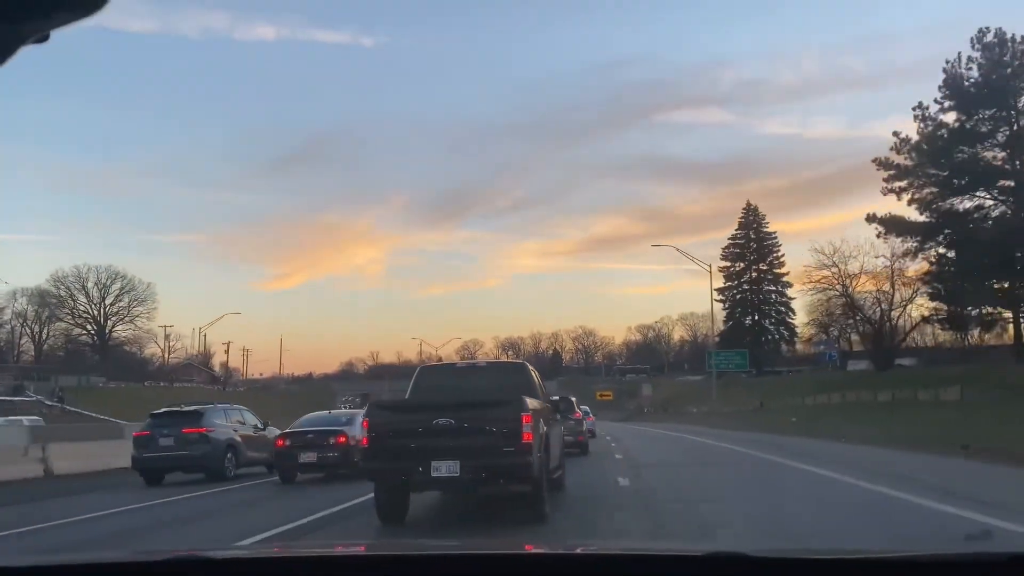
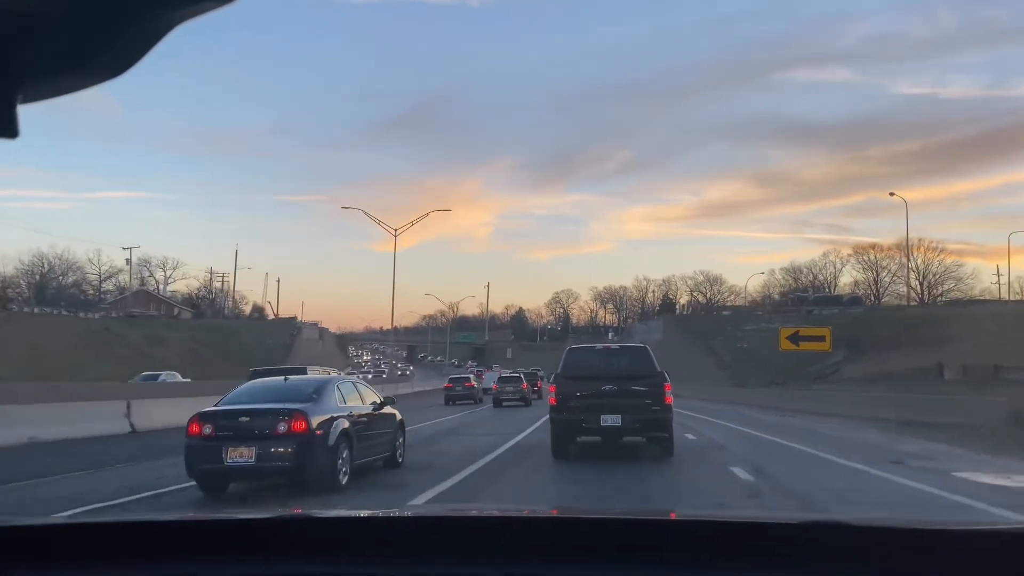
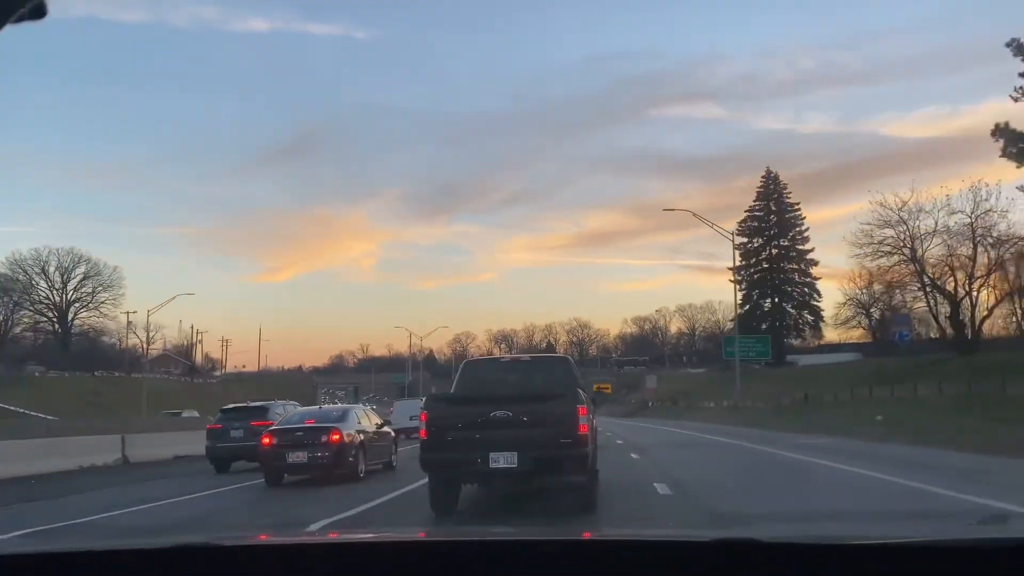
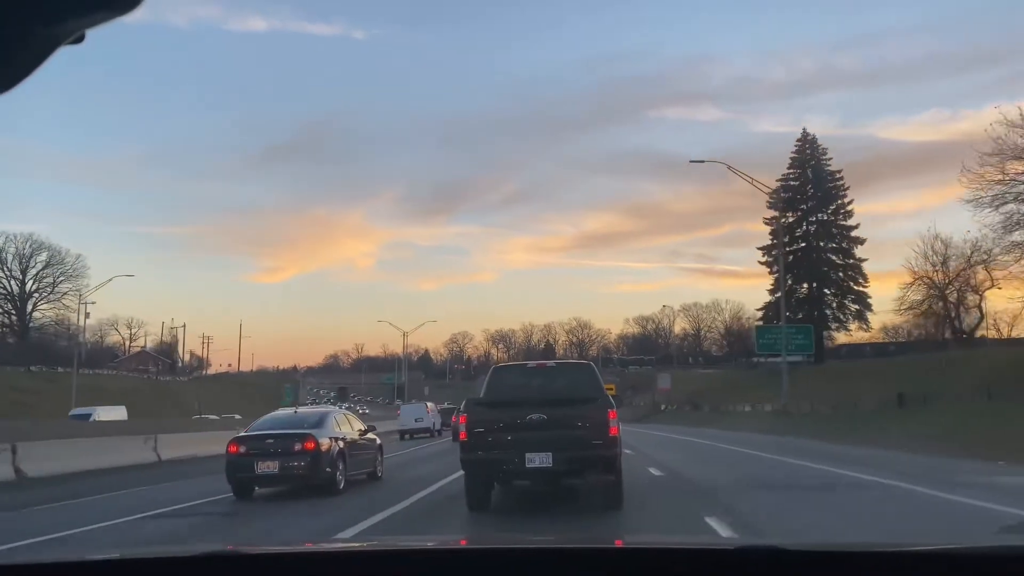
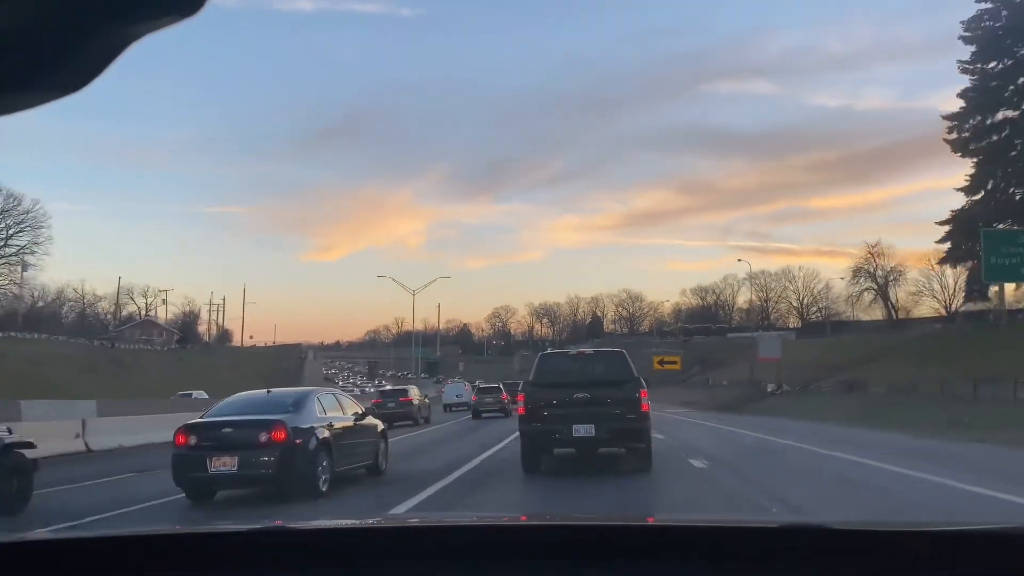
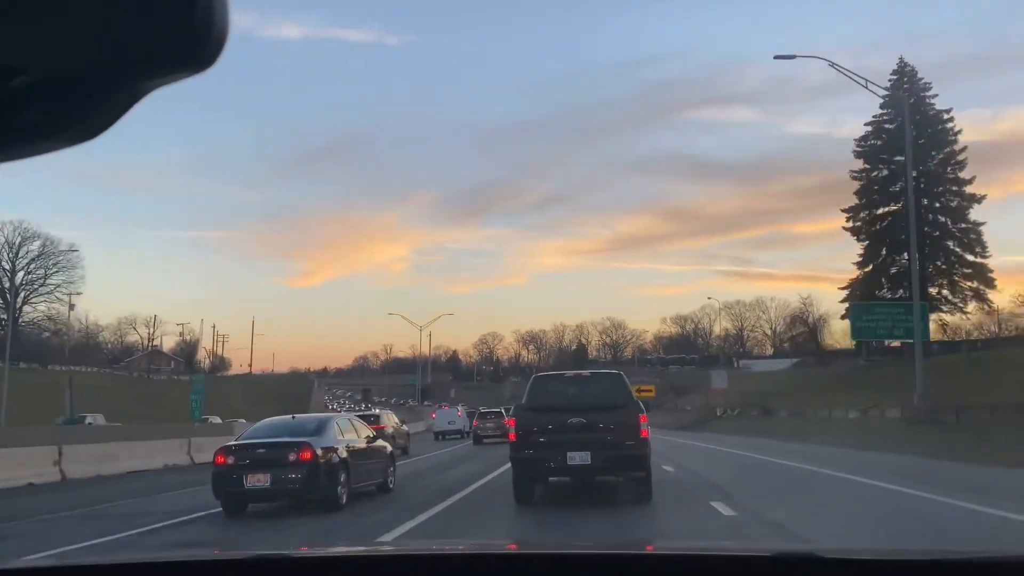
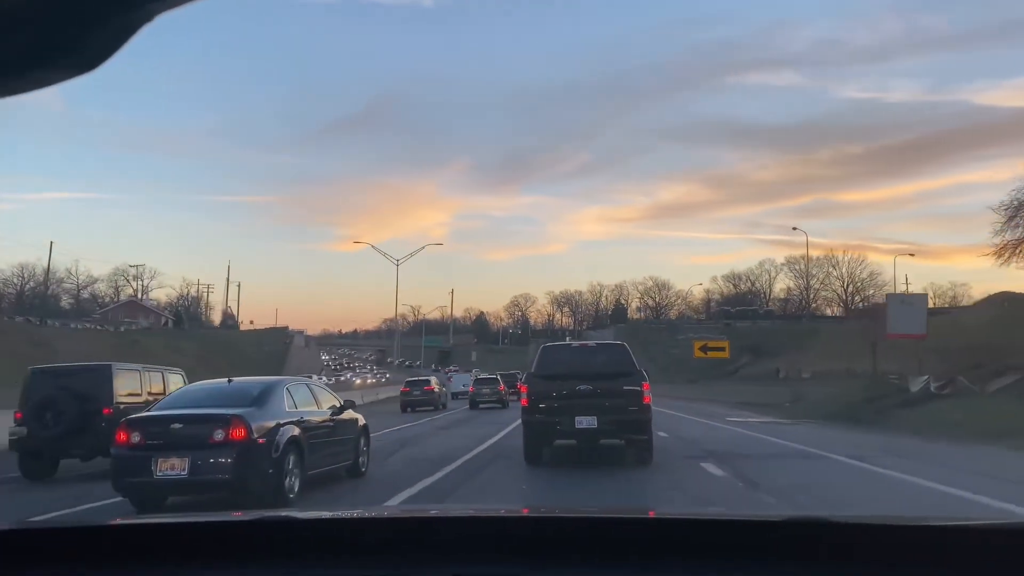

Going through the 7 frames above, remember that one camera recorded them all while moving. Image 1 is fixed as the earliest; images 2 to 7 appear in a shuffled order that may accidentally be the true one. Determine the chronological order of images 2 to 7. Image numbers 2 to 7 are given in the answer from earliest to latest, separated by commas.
3, 4, 6, 5, 7, 2
